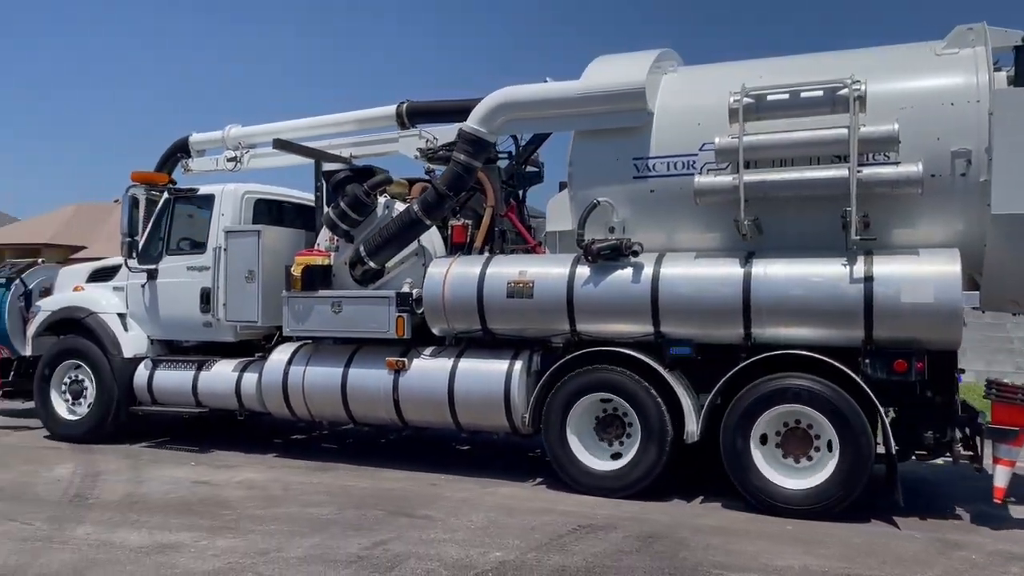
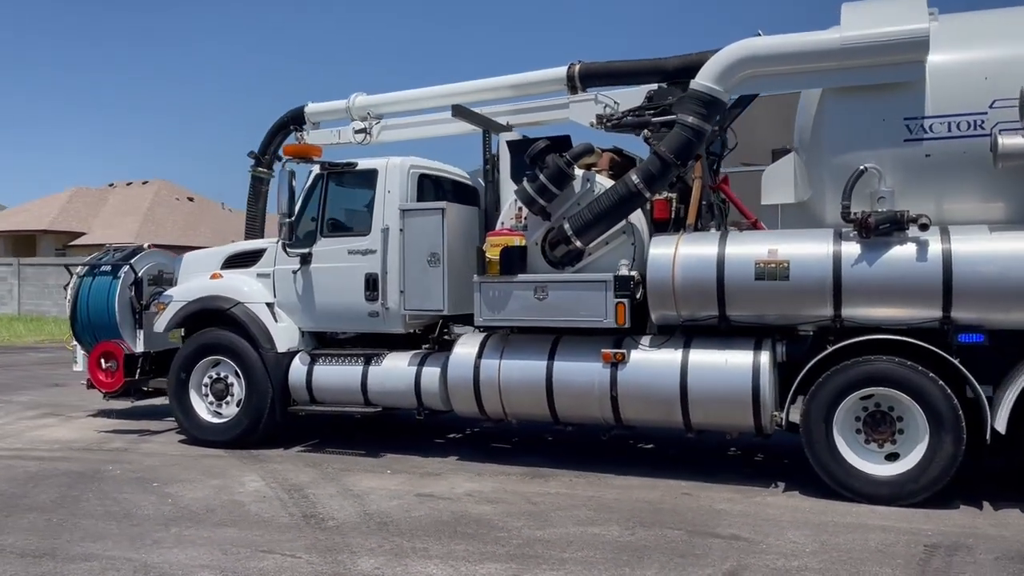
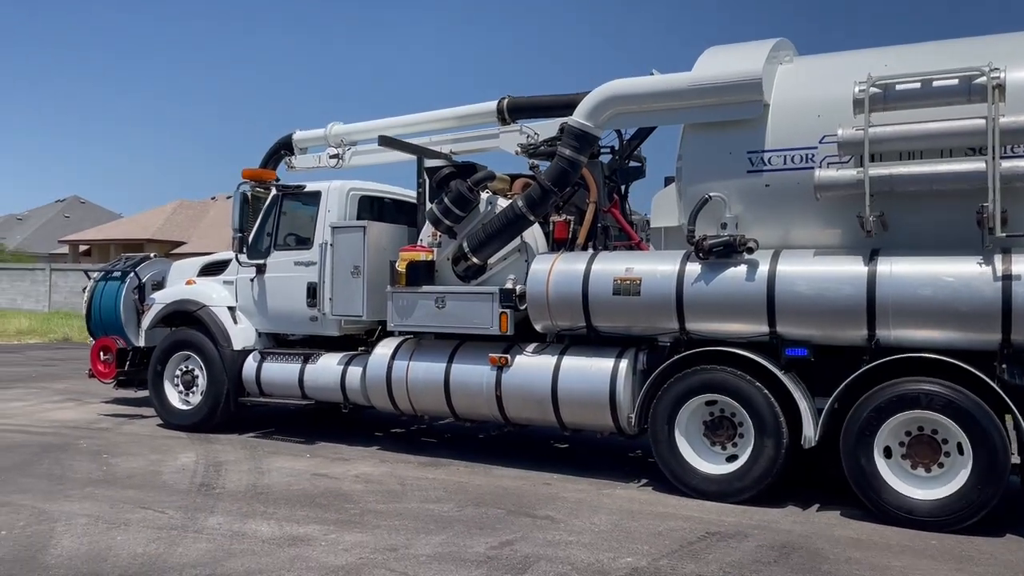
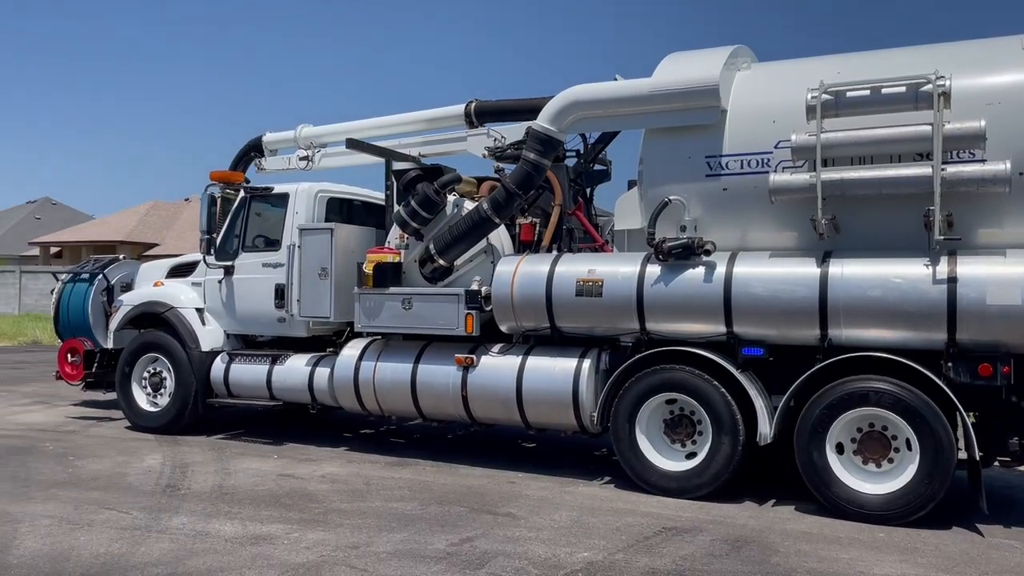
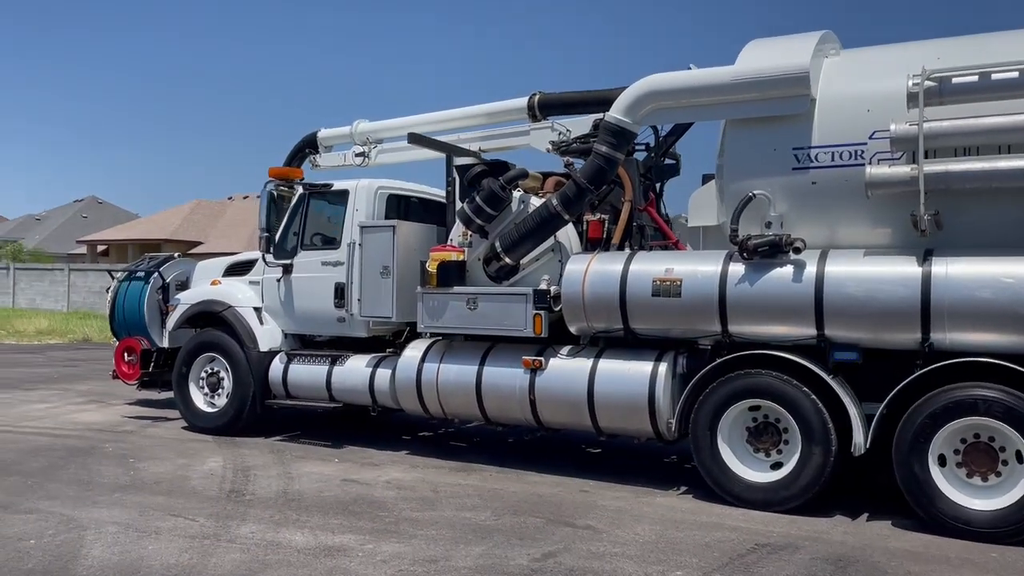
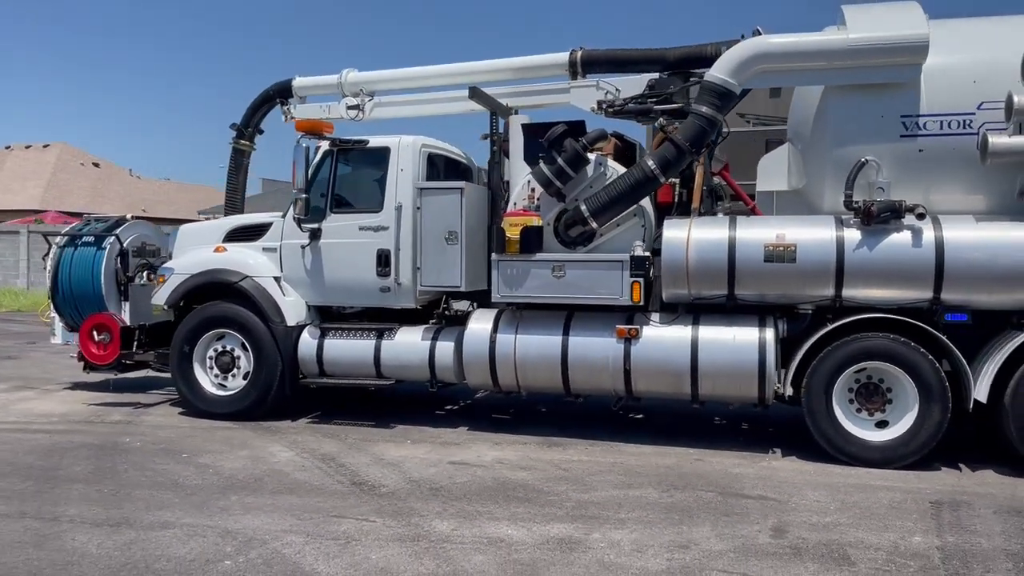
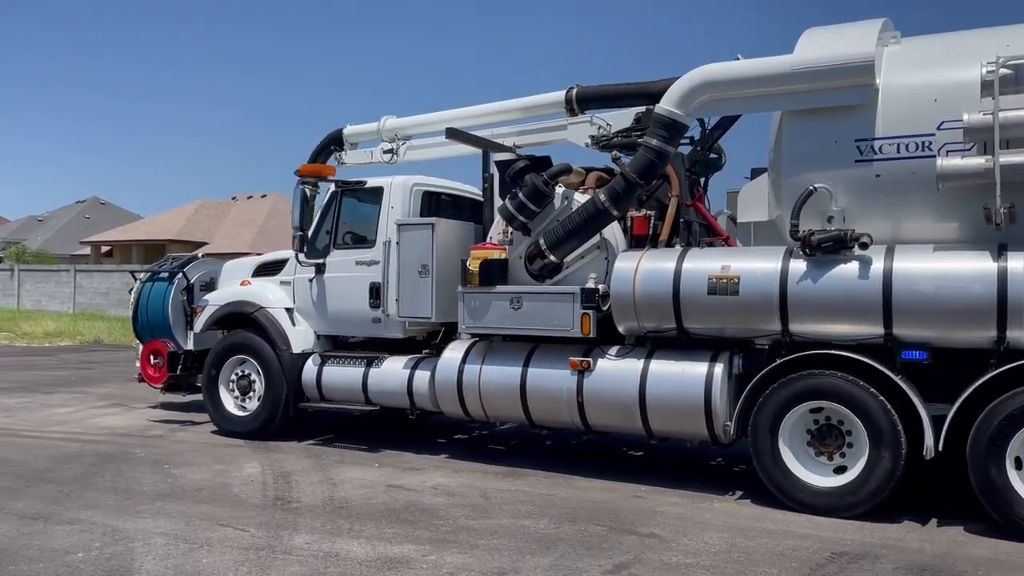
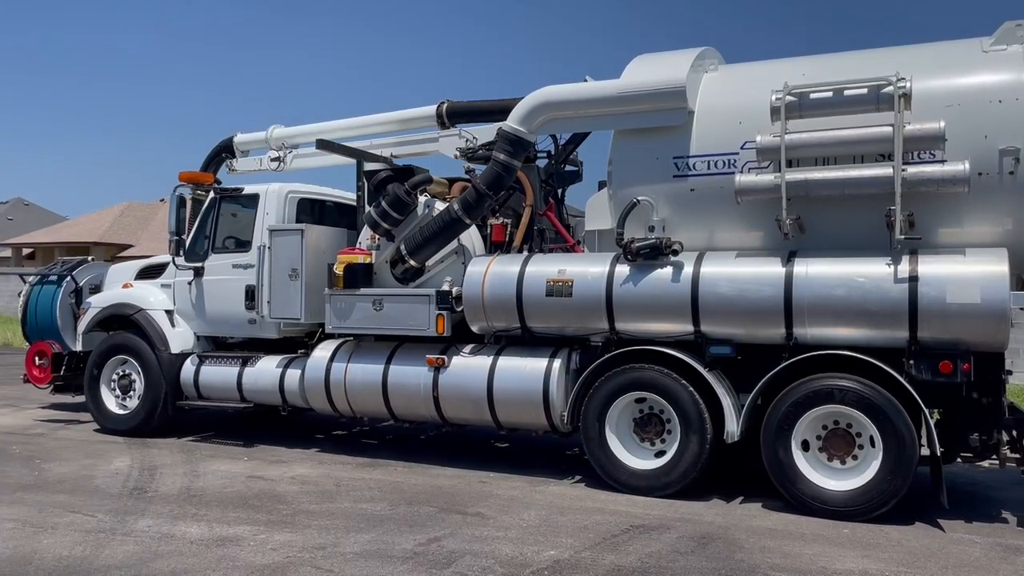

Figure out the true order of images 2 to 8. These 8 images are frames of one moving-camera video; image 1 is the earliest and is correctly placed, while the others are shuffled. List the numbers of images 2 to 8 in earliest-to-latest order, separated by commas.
8, 4, 3, 5, 7, 2, 6
